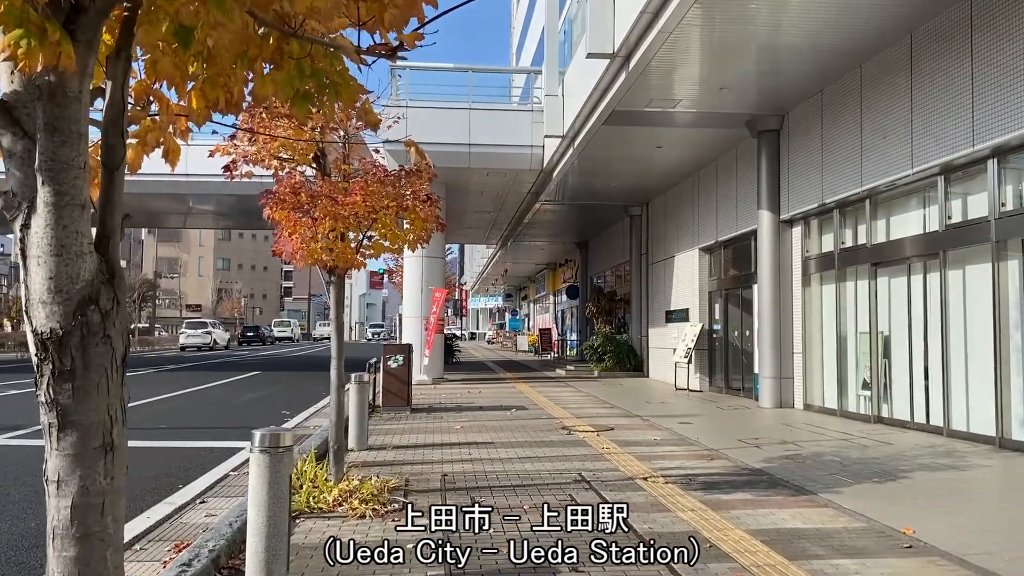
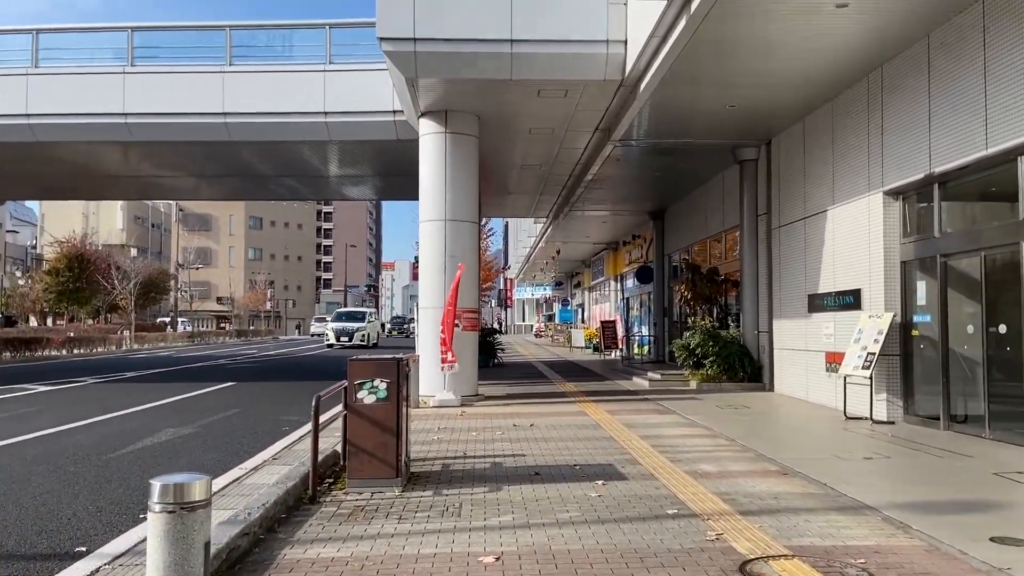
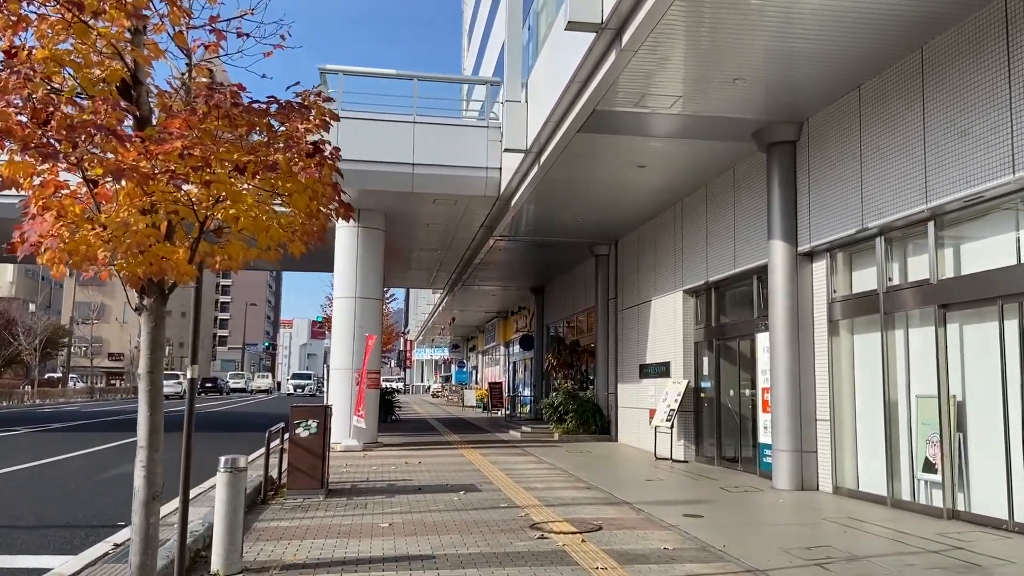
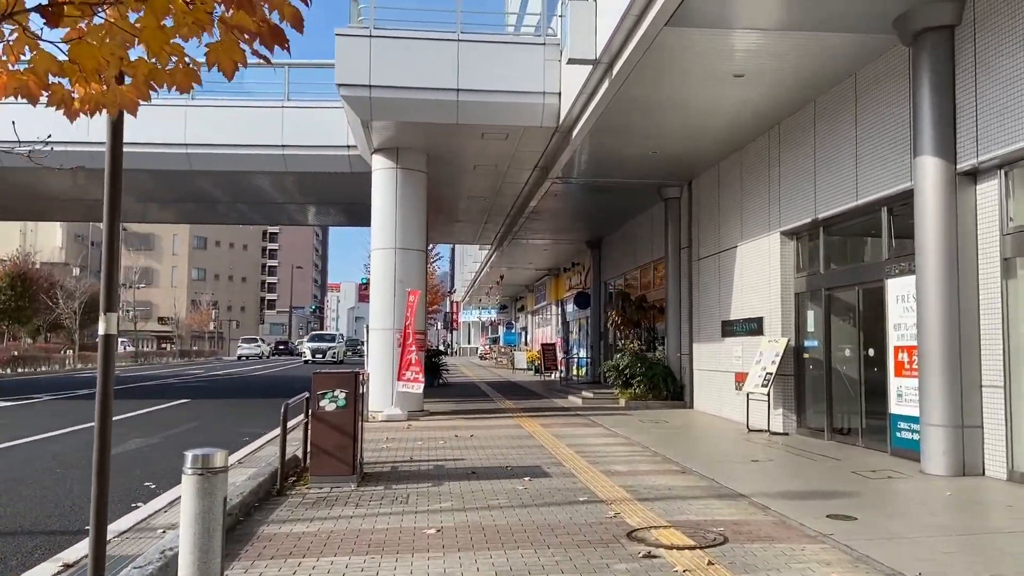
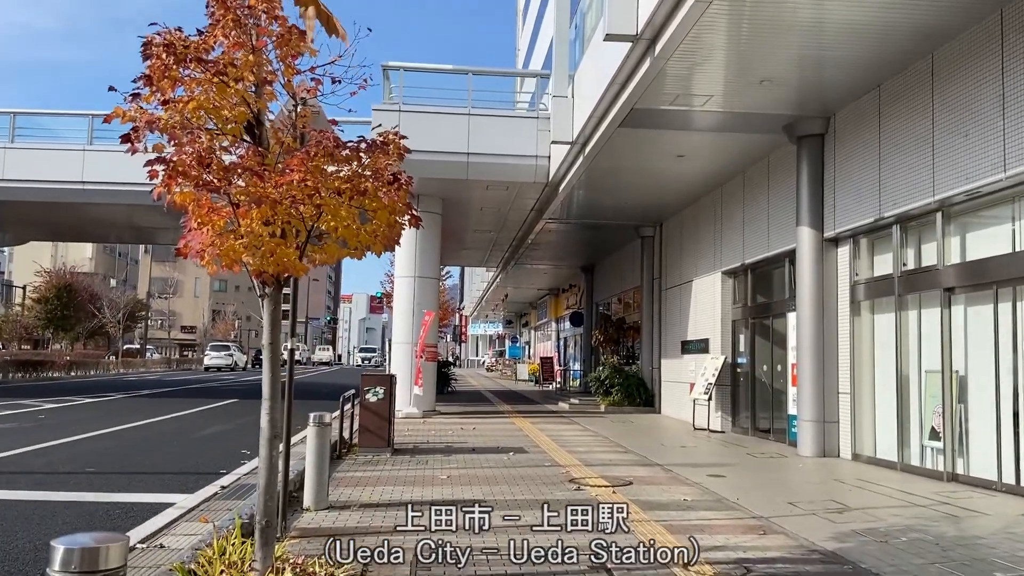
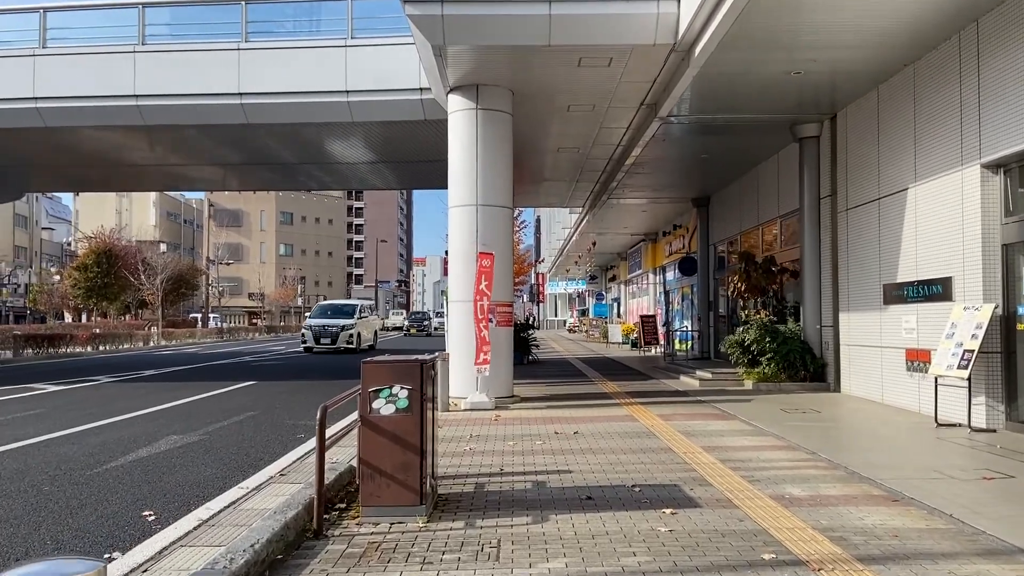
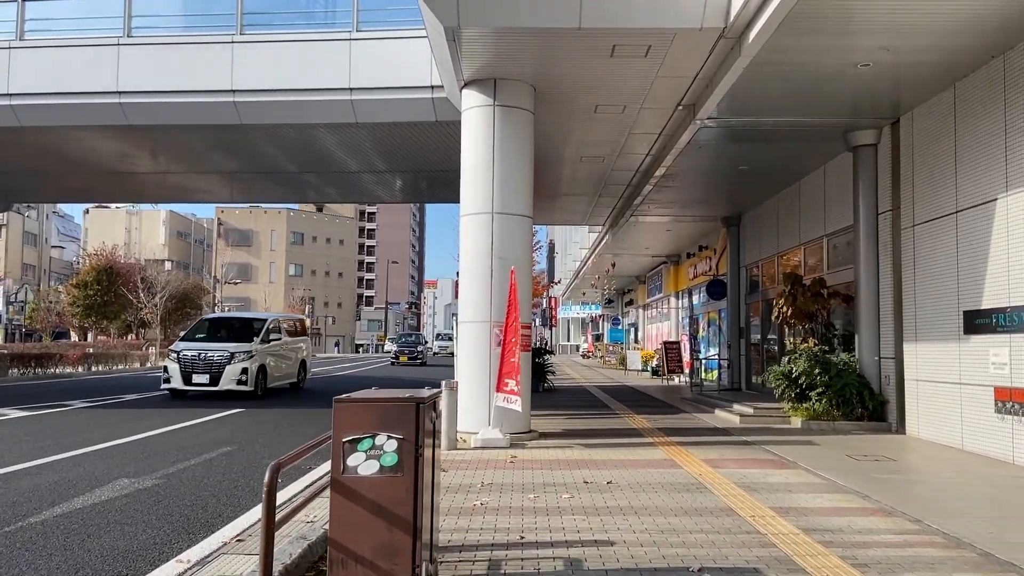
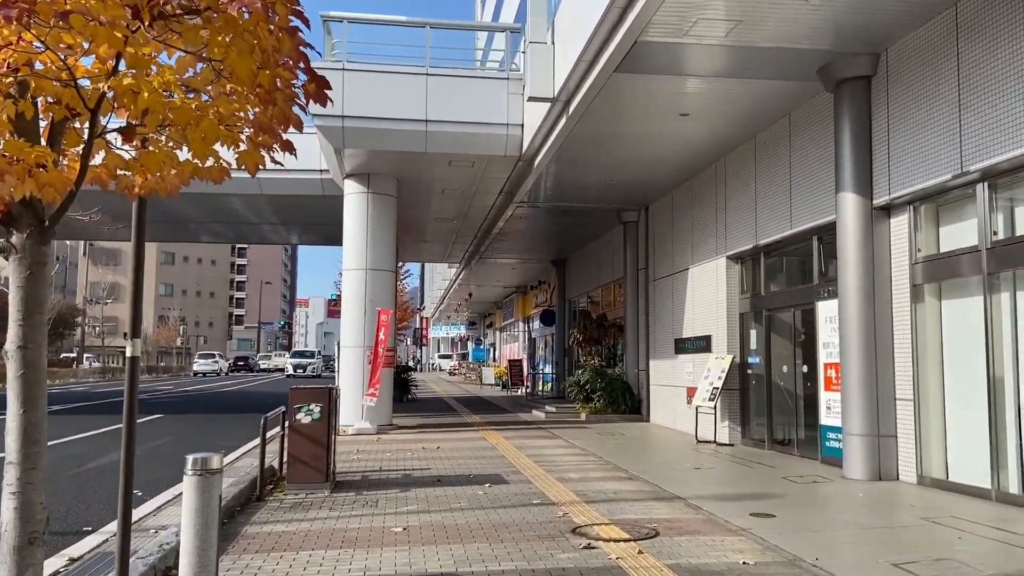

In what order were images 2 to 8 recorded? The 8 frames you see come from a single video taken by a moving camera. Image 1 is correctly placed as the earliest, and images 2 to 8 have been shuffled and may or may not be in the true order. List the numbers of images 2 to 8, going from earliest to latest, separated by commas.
5, 3, 8, 4, 2, 6, 7
